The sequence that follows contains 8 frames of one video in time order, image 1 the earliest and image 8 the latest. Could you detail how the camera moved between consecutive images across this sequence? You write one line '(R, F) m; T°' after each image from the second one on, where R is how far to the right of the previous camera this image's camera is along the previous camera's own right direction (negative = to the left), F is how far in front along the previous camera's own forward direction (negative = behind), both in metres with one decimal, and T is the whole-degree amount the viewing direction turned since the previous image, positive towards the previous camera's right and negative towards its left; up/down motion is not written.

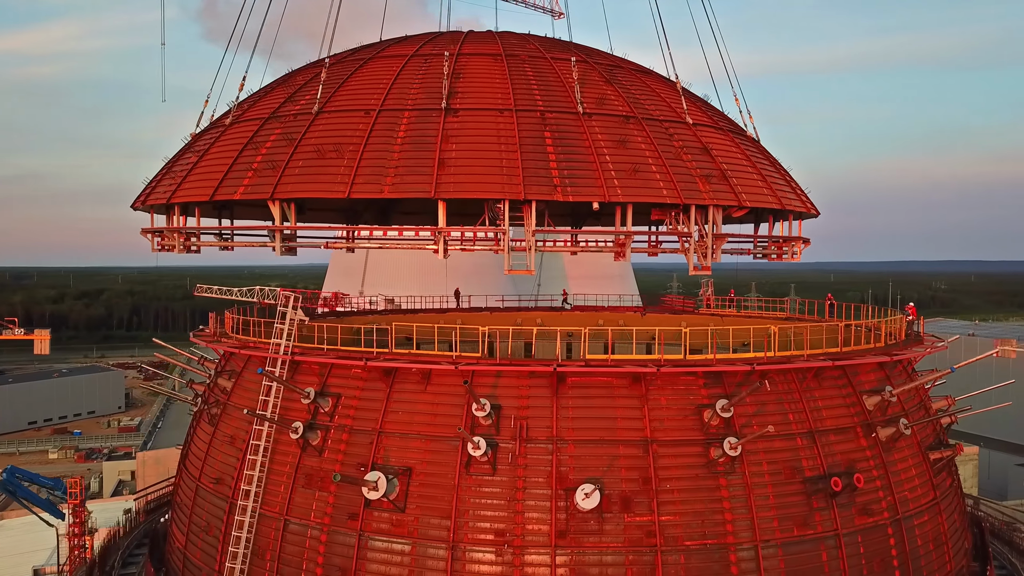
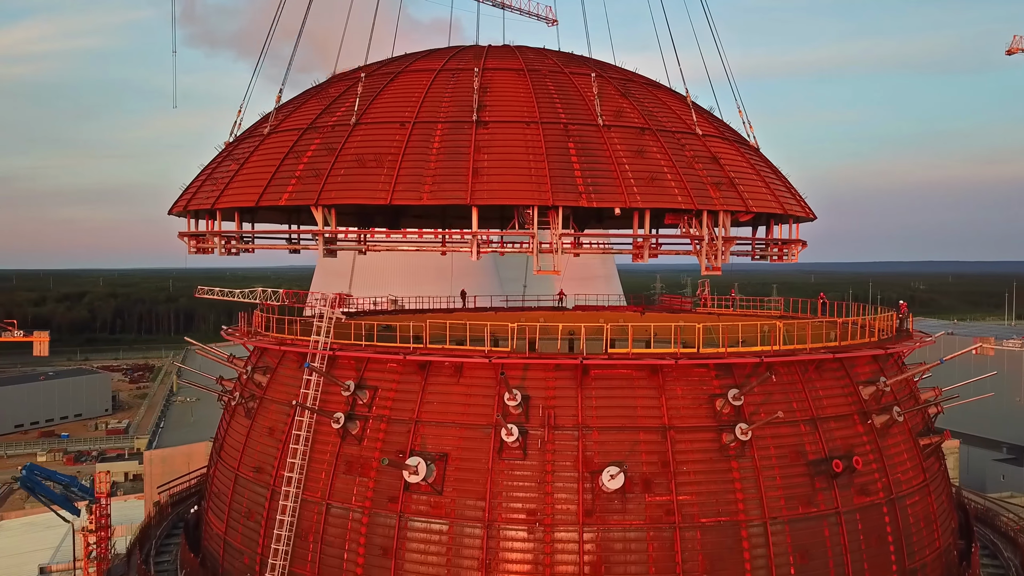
(-0.7, -1.0) m; +1°
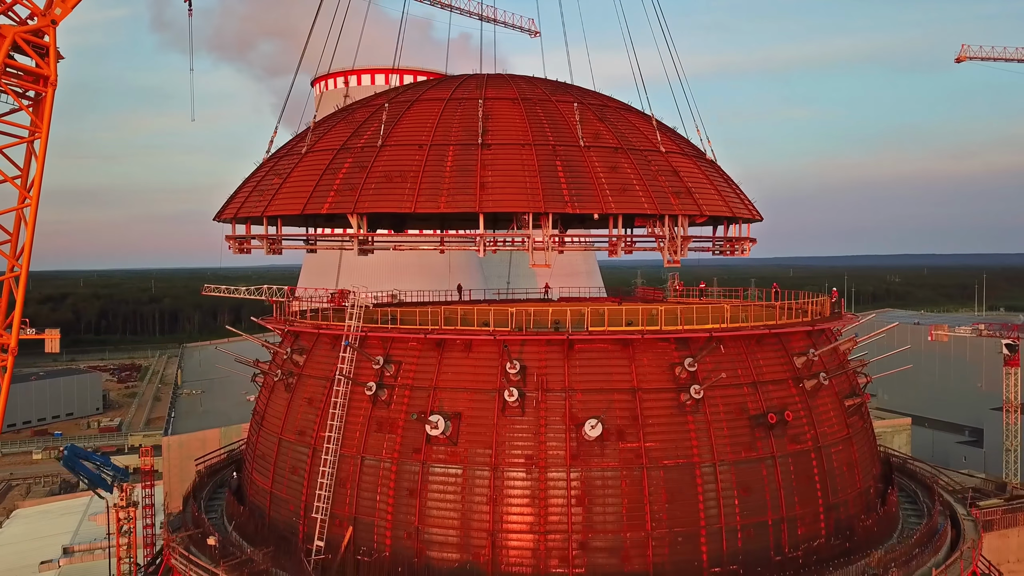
(-0.3, -3.0) m; +1°
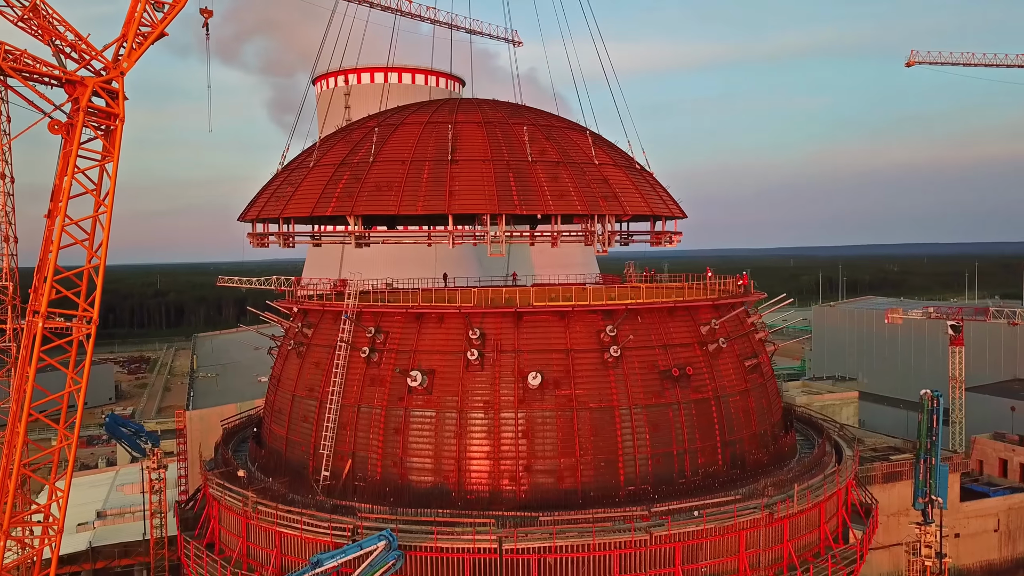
(+1.0, -4.5) m; 0°
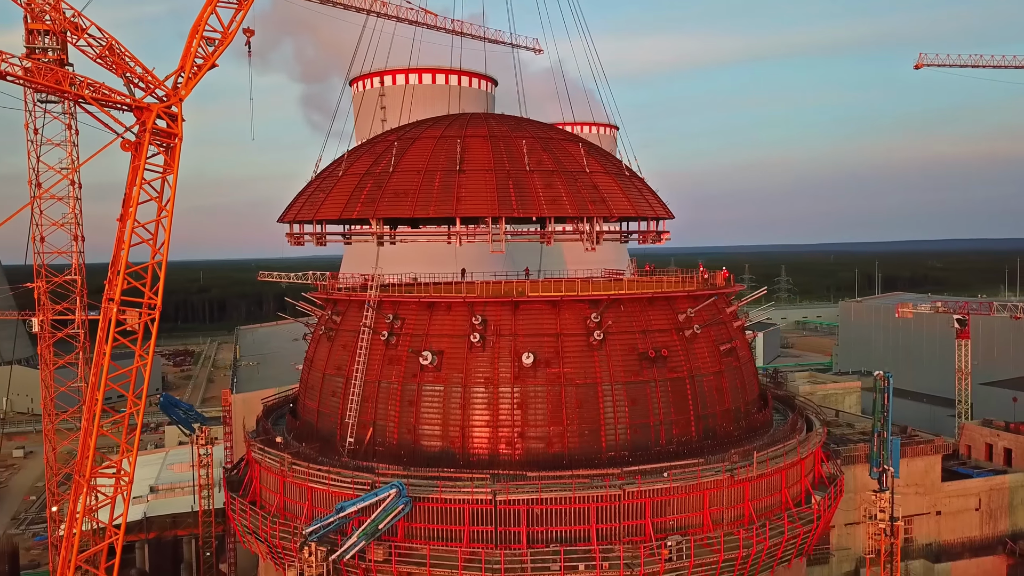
(+1.1, -3.1) m; -3°
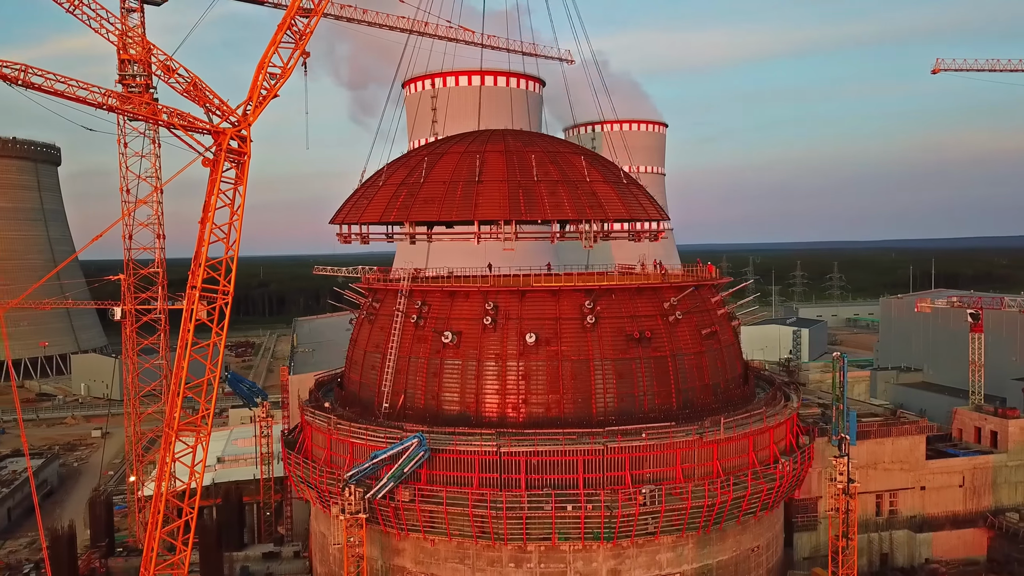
(+1.6, -4.4) m; -4°
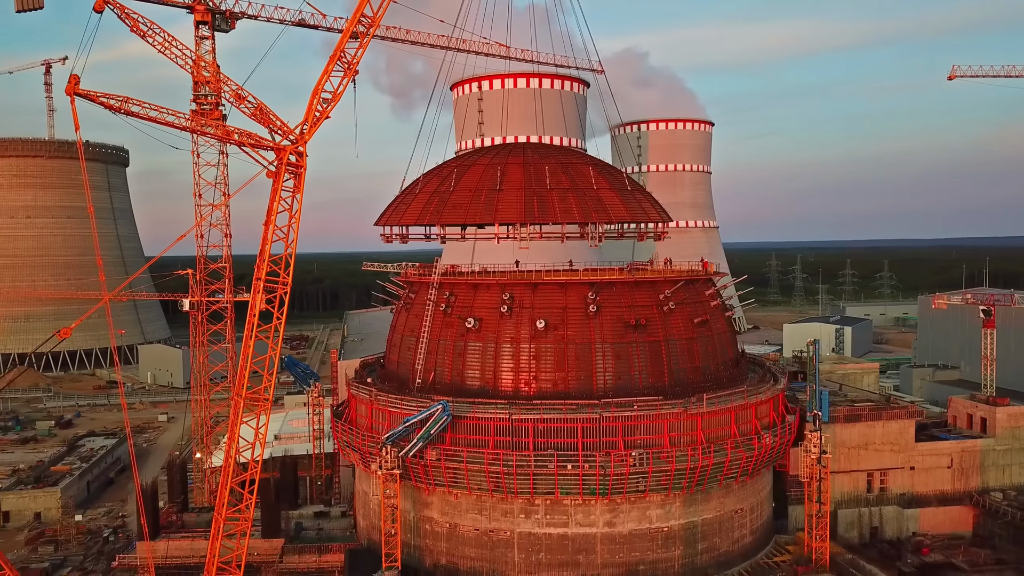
(+1.4, -4.5) m; -4°
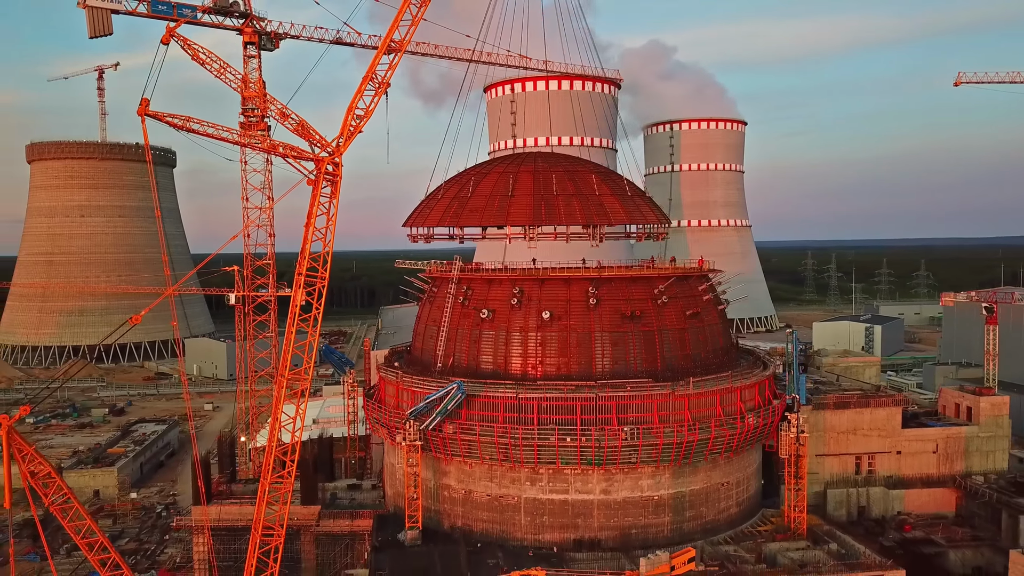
(+1.2, -4.1) m; -3°
